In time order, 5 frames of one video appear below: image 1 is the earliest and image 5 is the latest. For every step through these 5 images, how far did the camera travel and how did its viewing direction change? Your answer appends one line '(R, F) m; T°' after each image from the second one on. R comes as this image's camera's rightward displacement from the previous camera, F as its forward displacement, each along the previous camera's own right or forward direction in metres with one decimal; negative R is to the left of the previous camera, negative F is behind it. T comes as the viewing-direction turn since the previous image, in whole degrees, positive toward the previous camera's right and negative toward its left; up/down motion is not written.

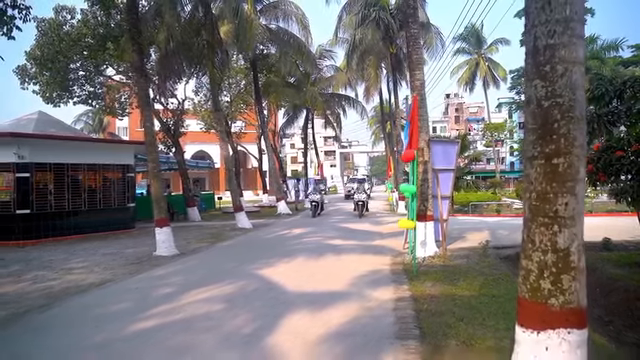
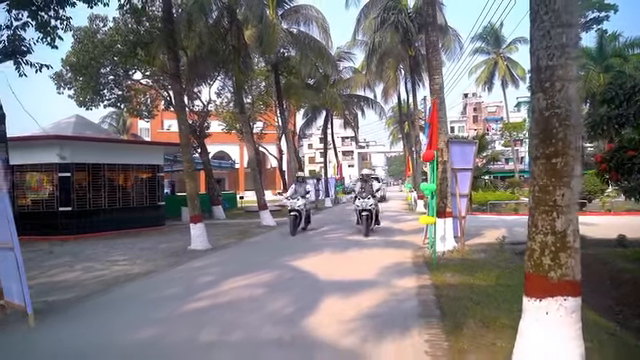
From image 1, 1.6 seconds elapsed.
(-0.2, -0.7) m; -2°
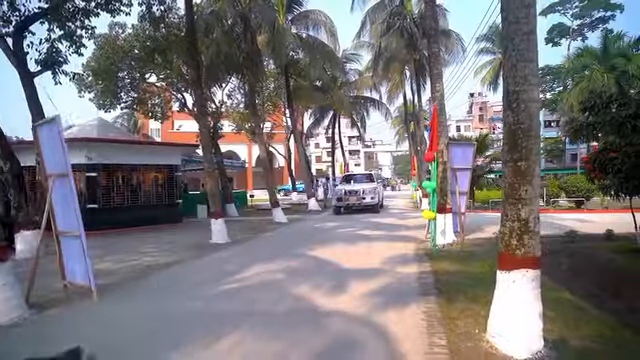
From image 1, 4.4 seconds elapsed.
(-0.1, -1.1) m; -1°
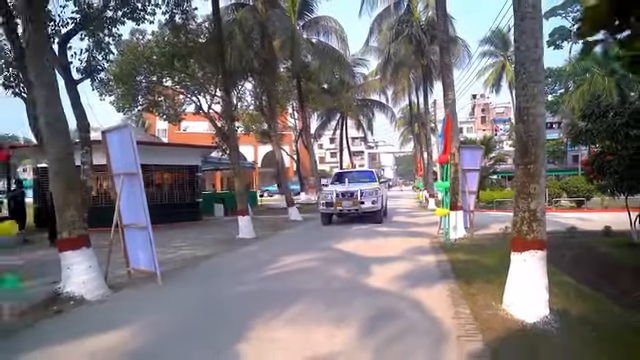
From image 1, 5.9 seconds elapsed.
(-0.5, -1.1) m; 0°
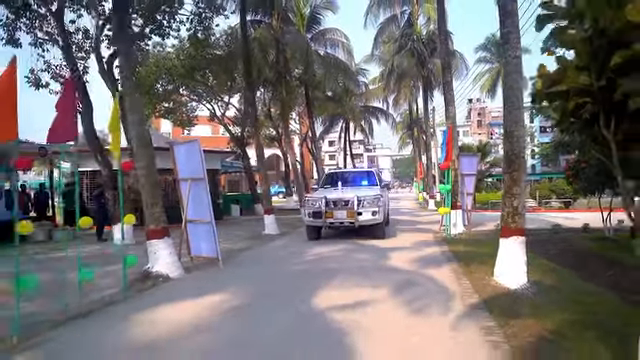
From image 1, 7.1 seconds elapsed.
(-0.6, -2.0) m; 0°
